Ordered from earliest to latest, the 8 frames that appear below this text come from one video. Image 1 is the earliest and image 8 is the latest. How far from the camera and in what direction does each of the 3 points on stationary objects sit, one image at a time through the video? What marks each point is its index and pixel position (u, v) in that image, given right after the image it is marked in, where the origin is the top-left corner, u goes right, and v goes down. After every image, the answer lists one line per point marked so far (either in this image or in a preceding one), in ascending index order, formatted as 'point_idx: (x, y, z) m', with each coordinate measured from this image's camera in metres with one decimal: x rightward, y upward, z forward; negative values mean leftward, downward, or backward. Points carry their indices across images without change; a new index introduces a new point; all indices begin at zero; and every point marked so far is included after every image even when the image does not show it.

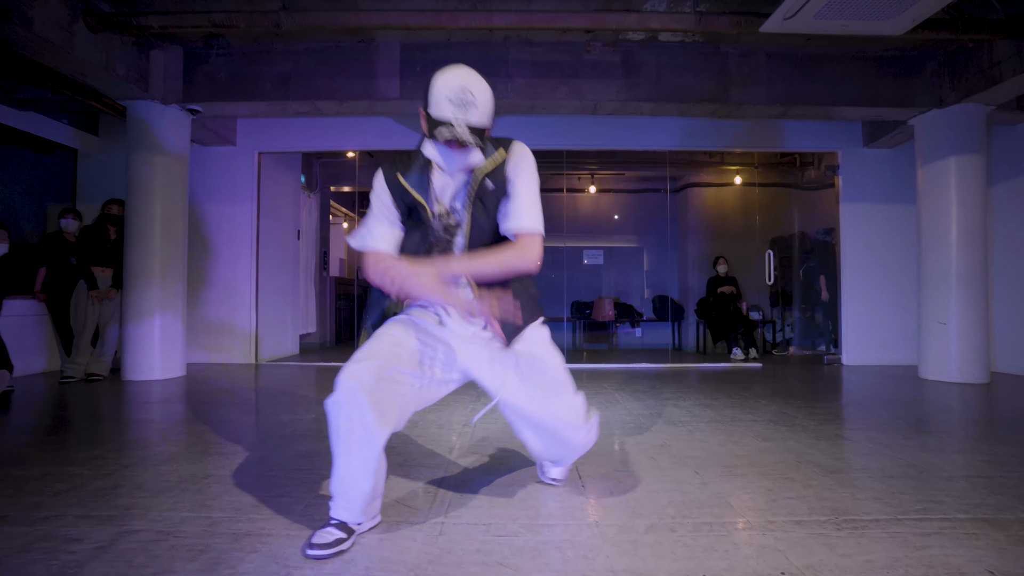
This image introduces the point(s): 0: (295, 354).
0: (-2.4, -0.7, +8.1) m
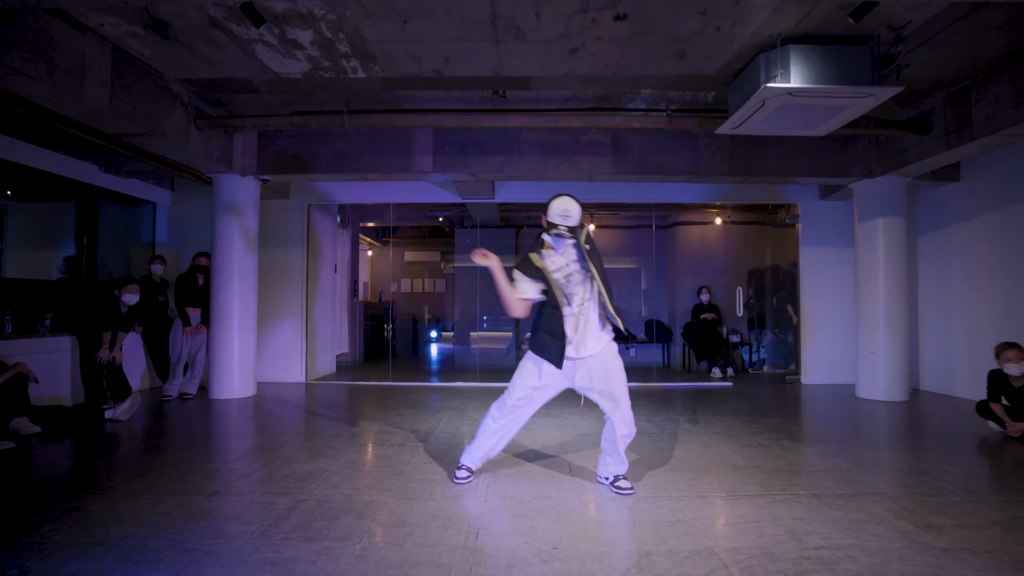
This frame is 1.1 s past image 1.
0: (-2.3, -1.1, +9.3) m
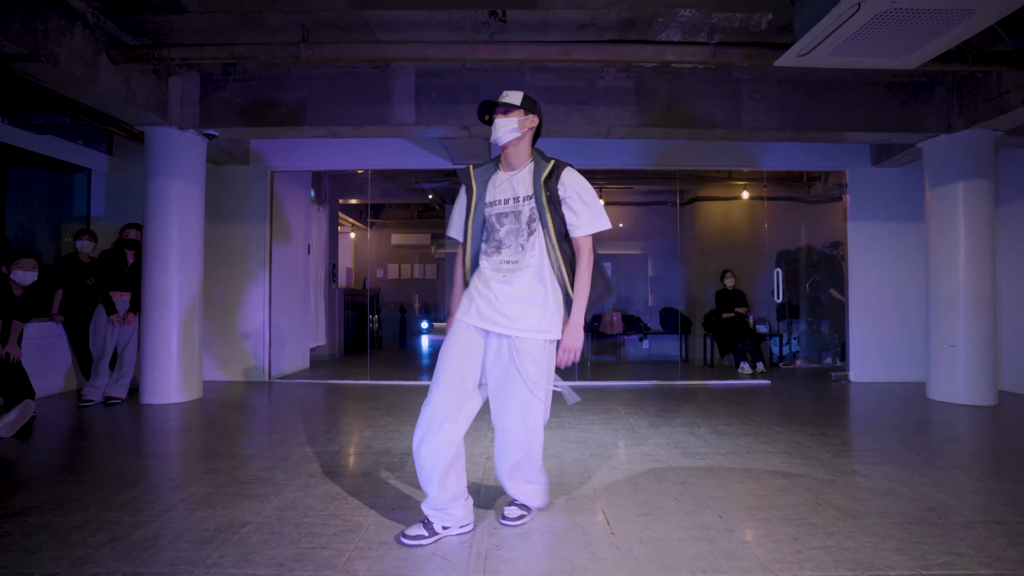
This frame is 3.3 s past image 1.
0: (-2.3, -0.9, +8.2) m
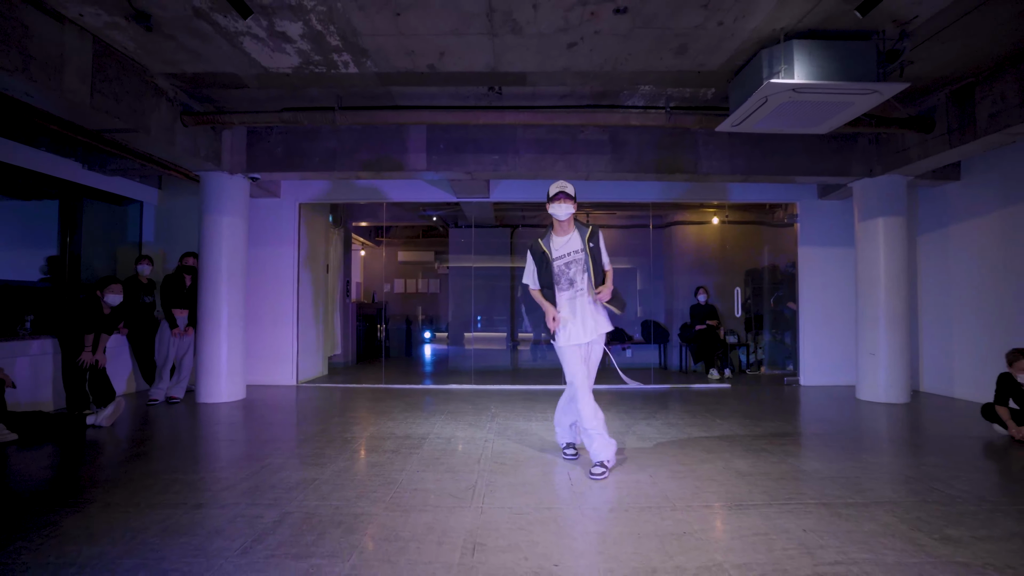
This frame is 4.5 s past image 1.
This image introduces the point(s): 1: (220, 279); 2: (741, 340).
0: (-2.4, -1.1, +9.2) m
1: (-2.5, +0.1, +6.3) m
2: (+3.0, -0.7, +9.7) m
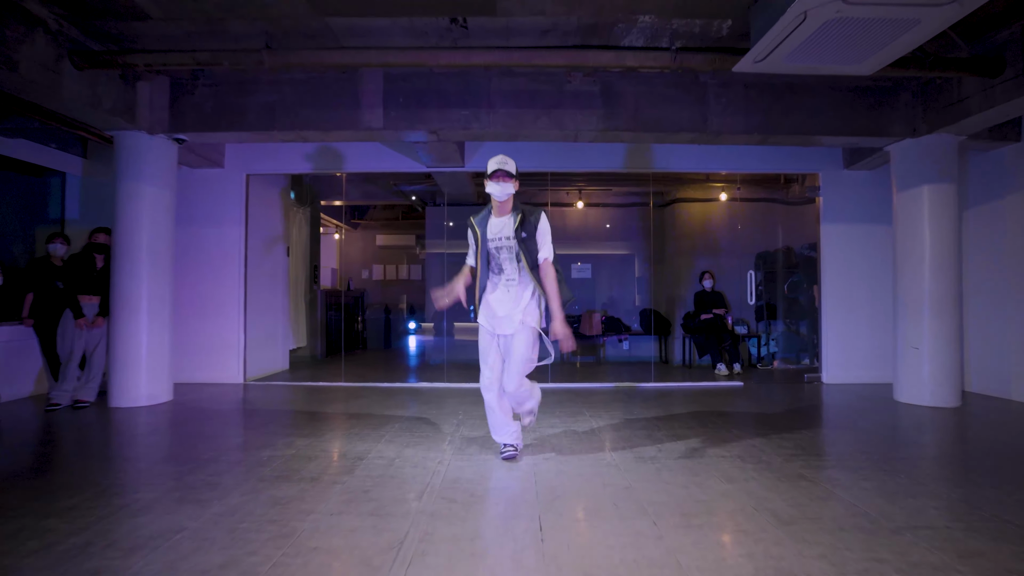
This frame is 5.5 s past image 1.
0: (-2.5, -0.9, +8.2) m
1: (-2.7, +0.2, +5.3) m
2: (+2.8, -0.5, +8.7) m
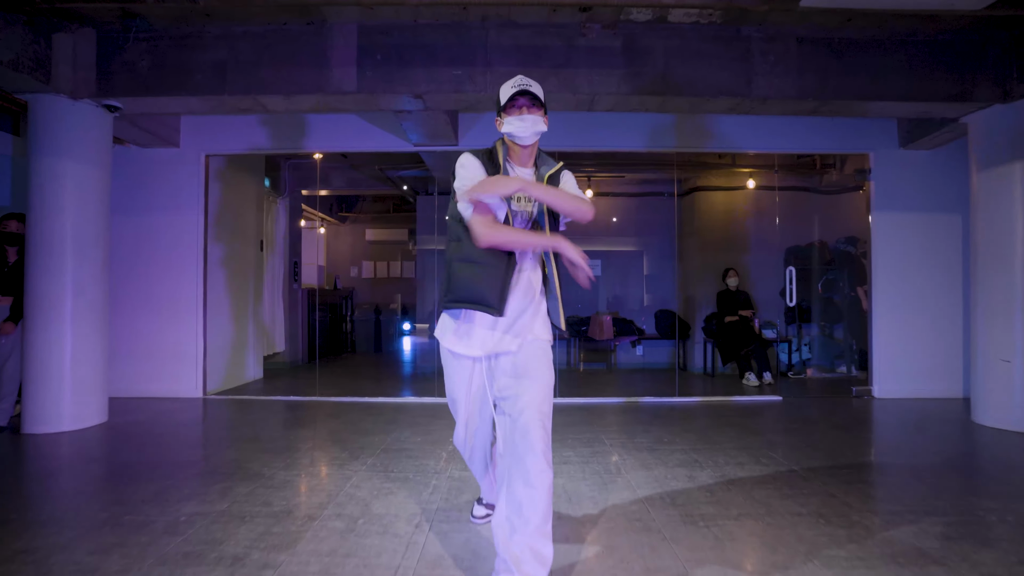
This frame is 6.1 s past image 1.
0: (-2.5, -0.9, +7.2) m
1: (-2.7, +0.2, +4.3) m
2: (+2.9, -0.5, +7.7) m
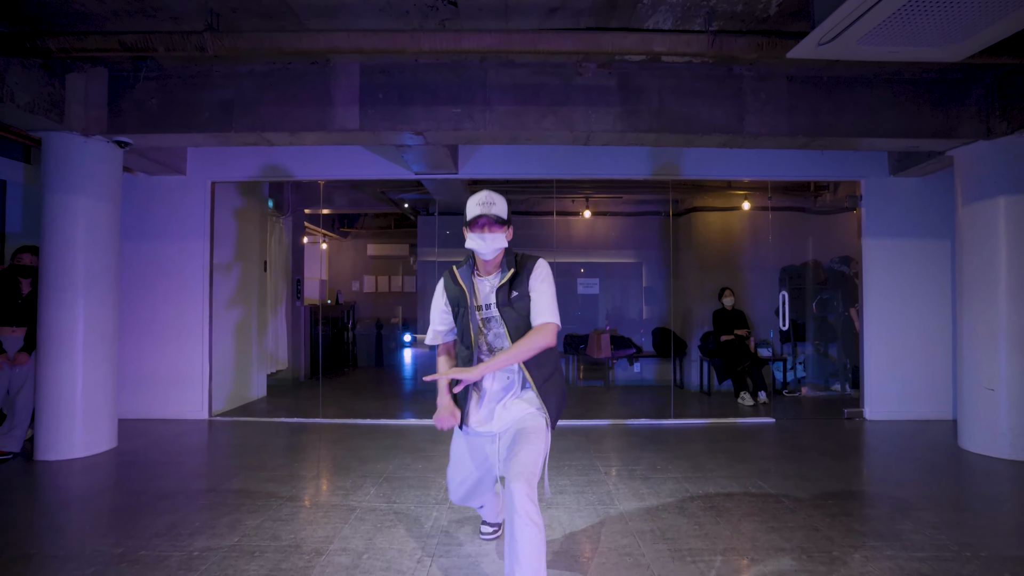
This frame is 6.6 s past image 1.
0: (-2.5, -1.1, +7.4) m
1: (-2.7, 0.0, +4.4) m
2: (+2.8, -0.7, +7.8) m
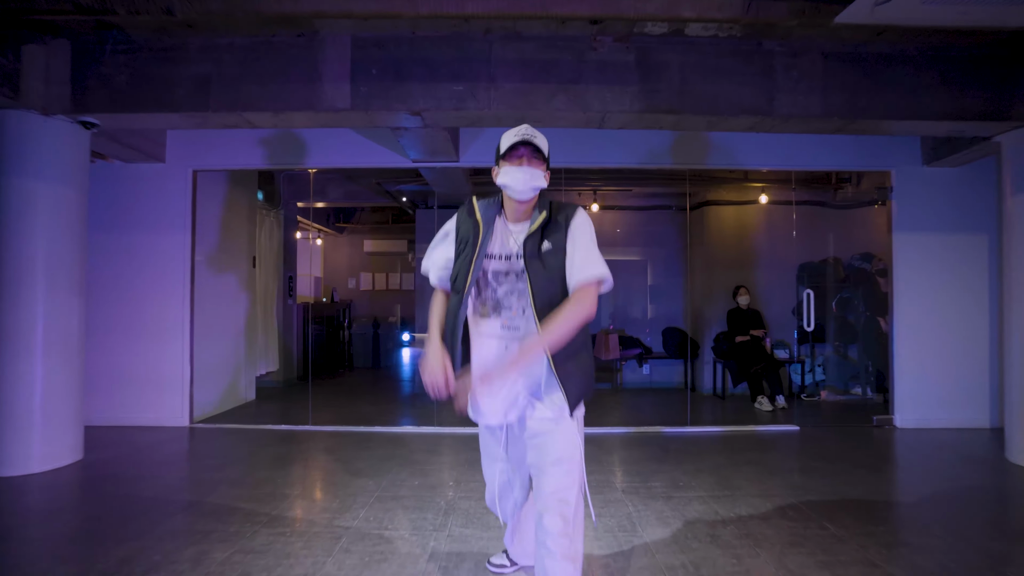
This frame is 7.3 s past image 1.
0: (-2.5, -1.1, +6.9) m
1: (-2.7, 0.0, +4.0) m
2: (+2.9, -0.7, +7.4) m
